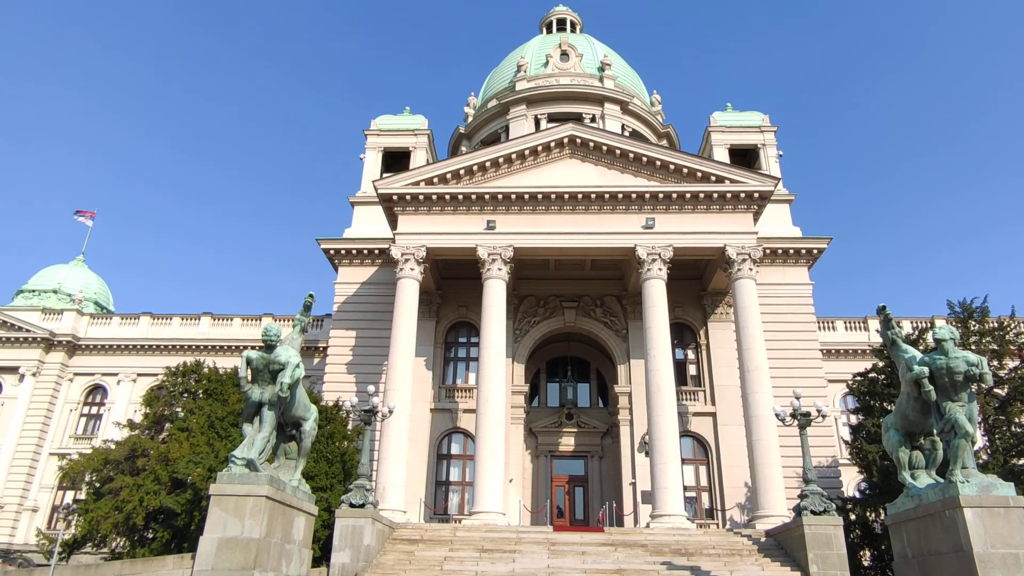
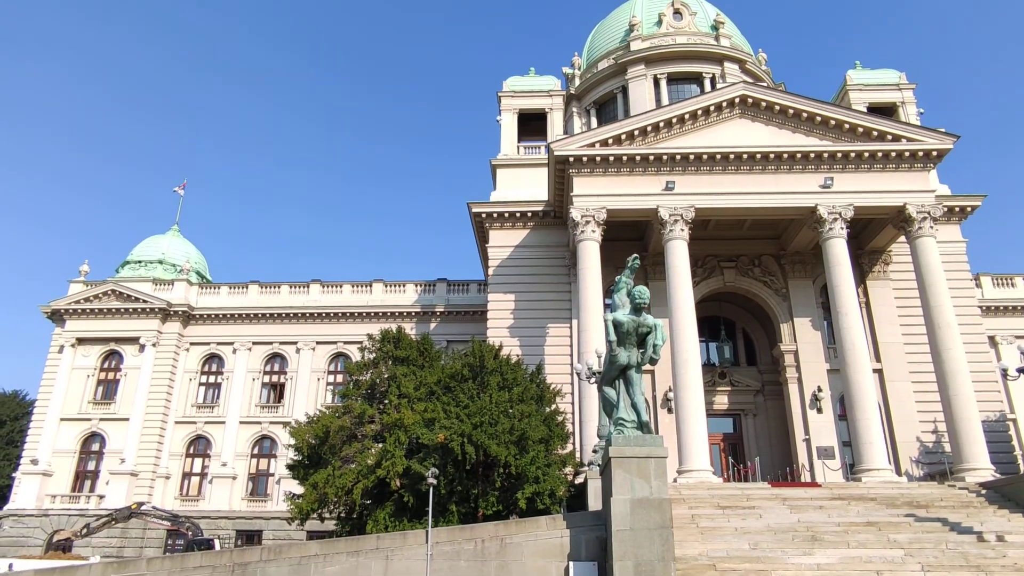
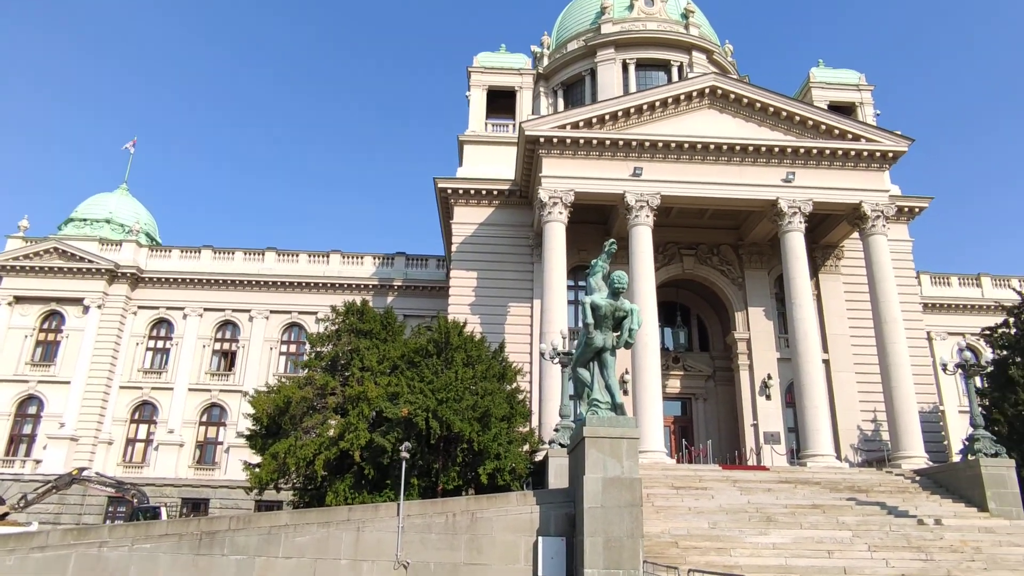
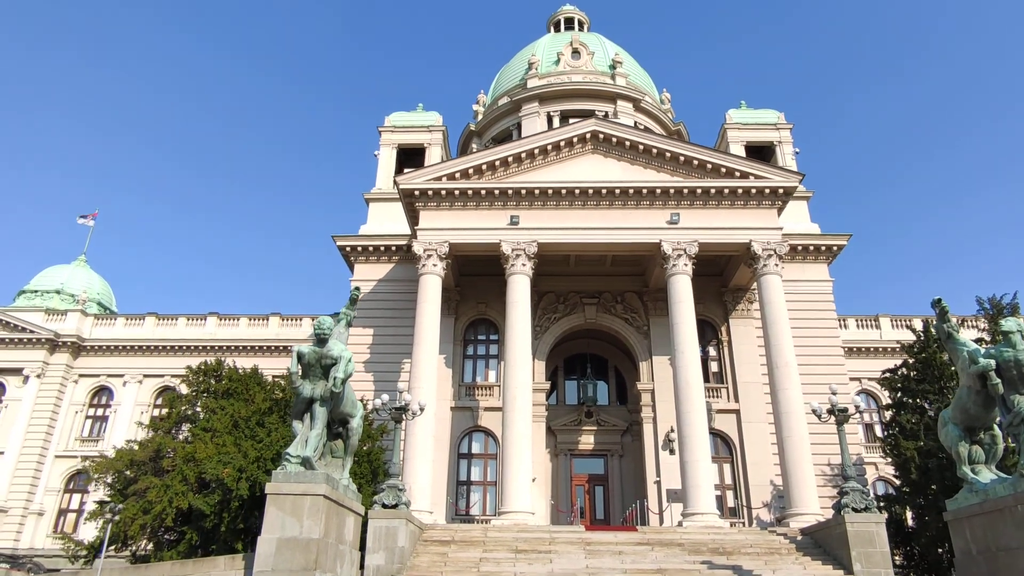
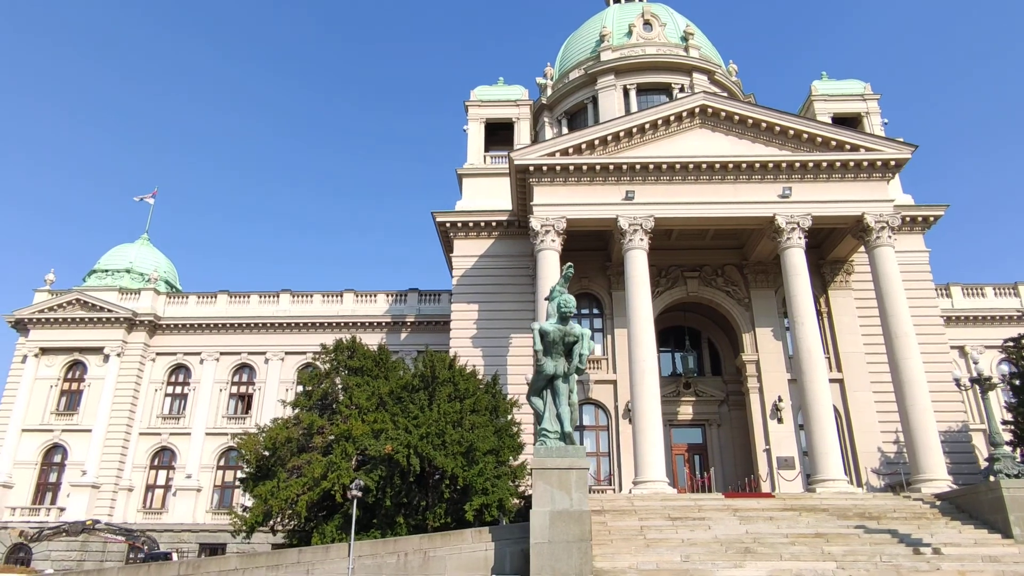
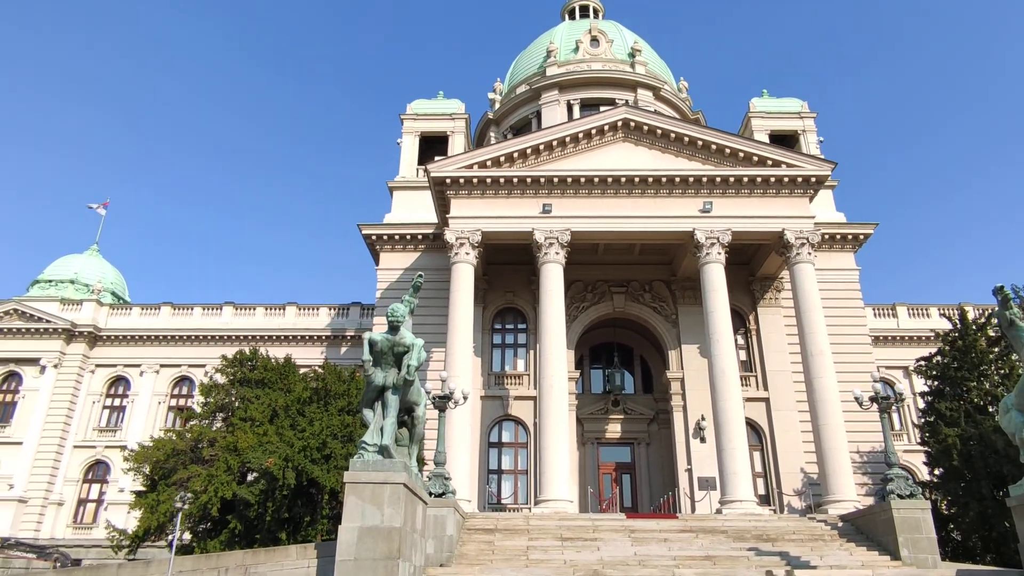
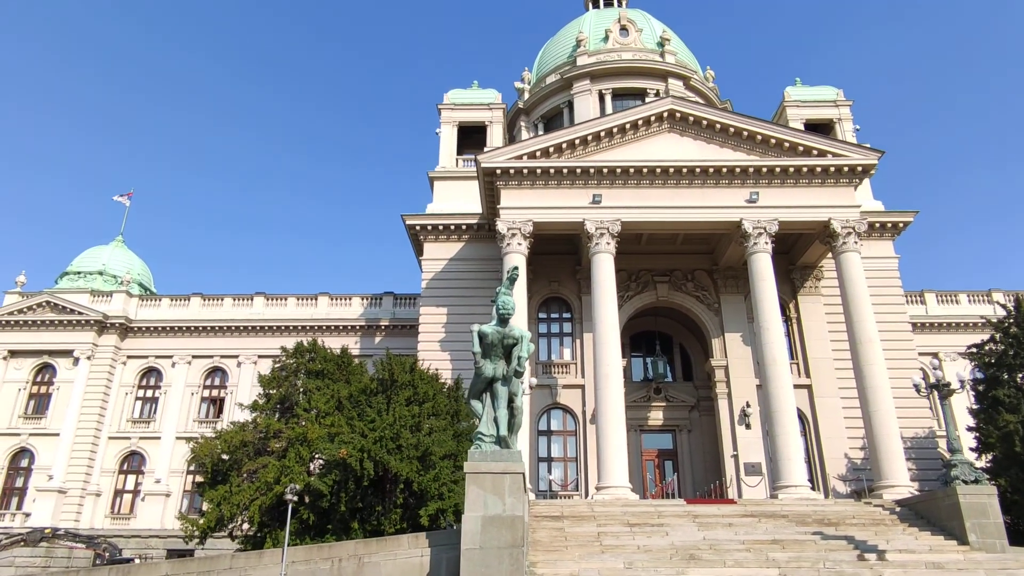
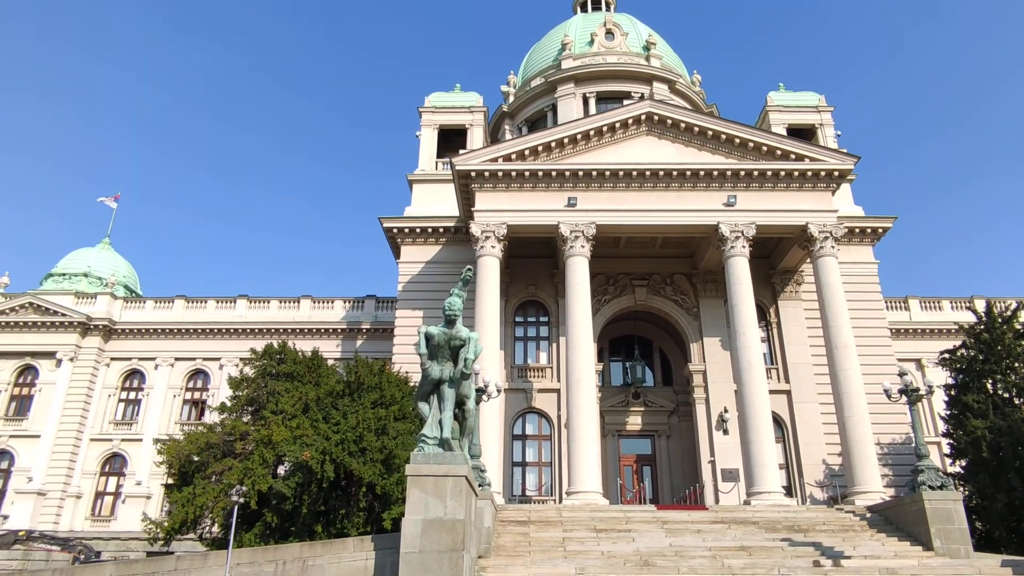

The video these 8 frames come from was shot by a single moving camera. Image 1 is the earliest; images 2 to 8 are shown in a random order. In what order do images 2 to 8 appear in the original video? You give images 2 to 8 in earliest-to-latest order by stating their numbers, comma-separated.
4, 6, 8, 7, 5, 2, 3
